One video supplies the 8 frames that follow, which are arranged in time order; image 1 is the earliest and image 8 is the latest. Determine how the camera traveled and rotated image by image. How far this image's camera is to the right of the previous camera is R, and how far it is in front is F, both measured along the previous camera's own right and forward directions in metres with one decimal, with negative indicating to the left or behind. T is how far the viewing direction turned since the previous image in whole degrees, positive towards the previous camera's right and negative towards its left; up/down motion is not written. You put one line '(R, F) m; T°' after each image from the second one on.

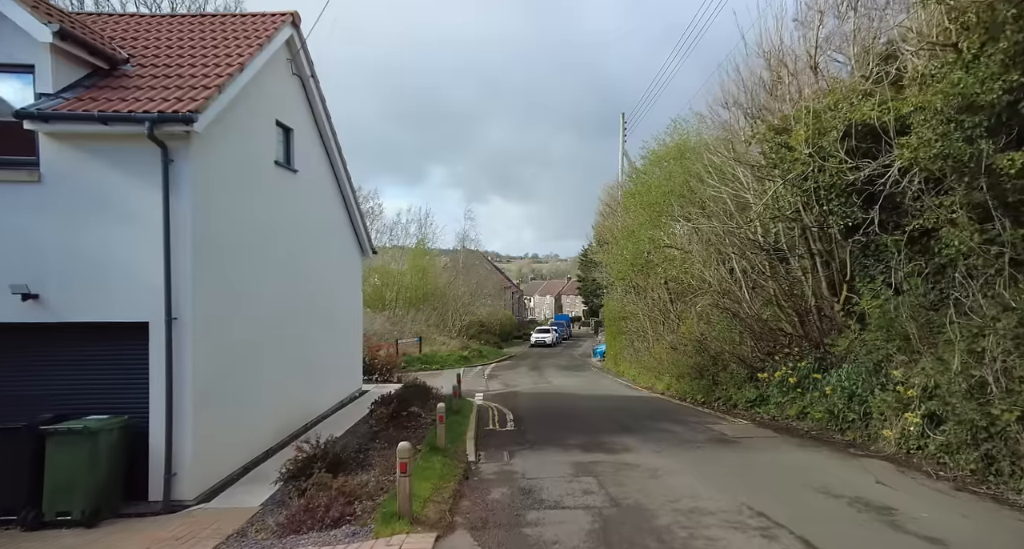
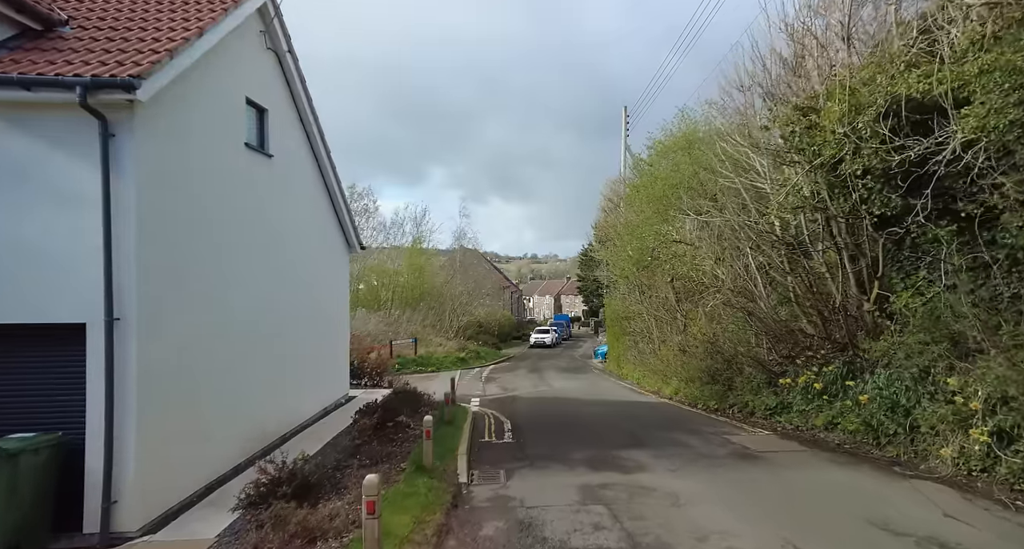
(0.0, +1.1) m; 0°
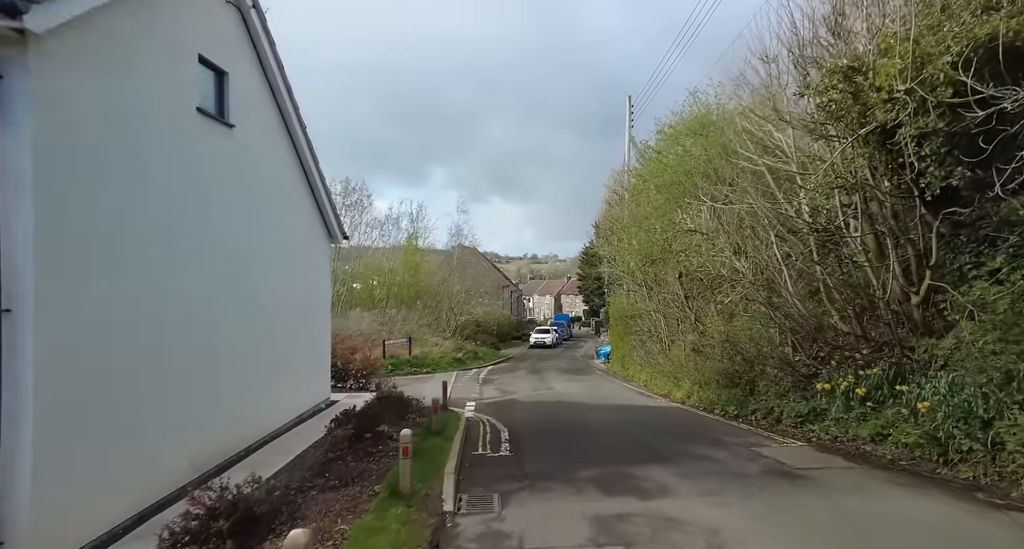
(0.0, +1.4) m; 0°
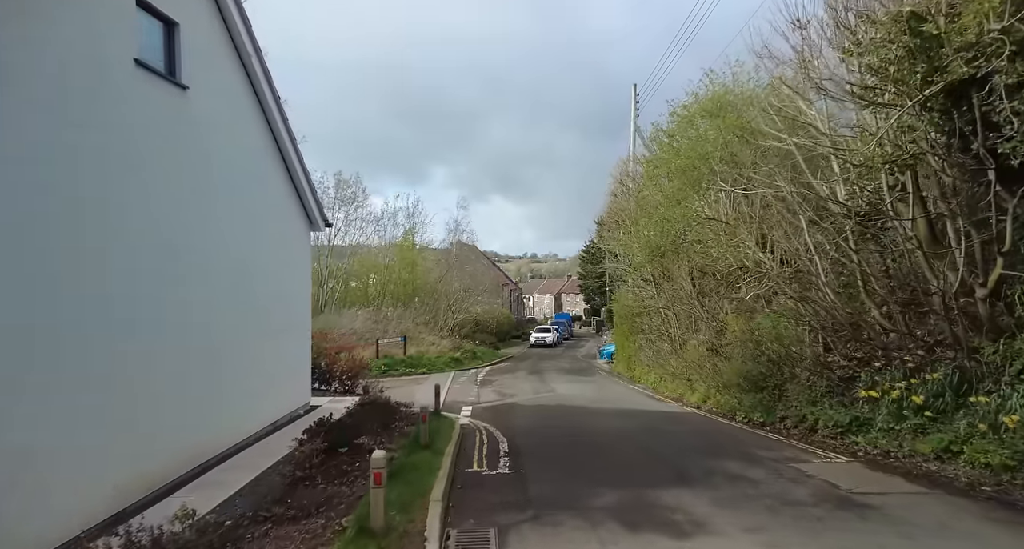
(0.0, +1.3) m; 0°
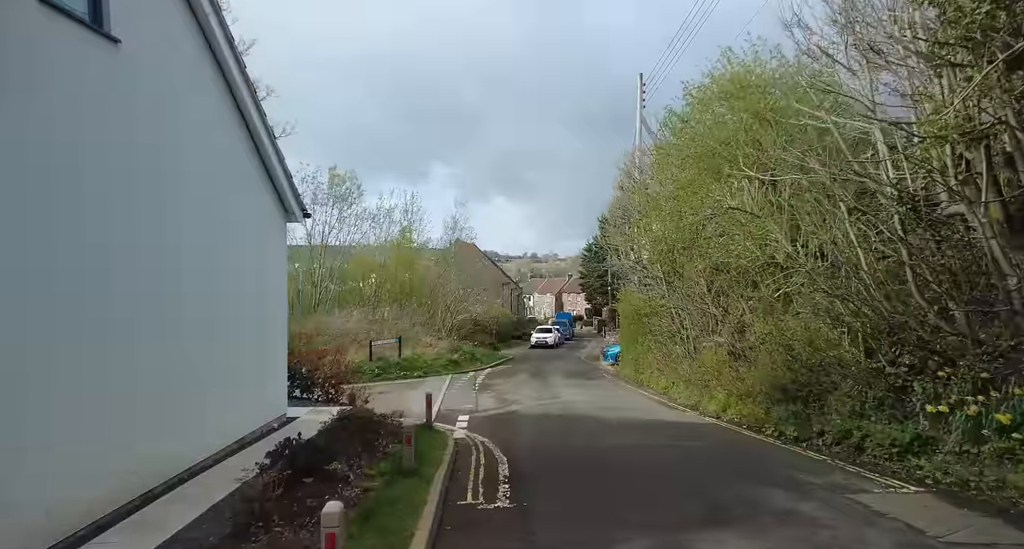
(0.0, +1.4) m; 0°
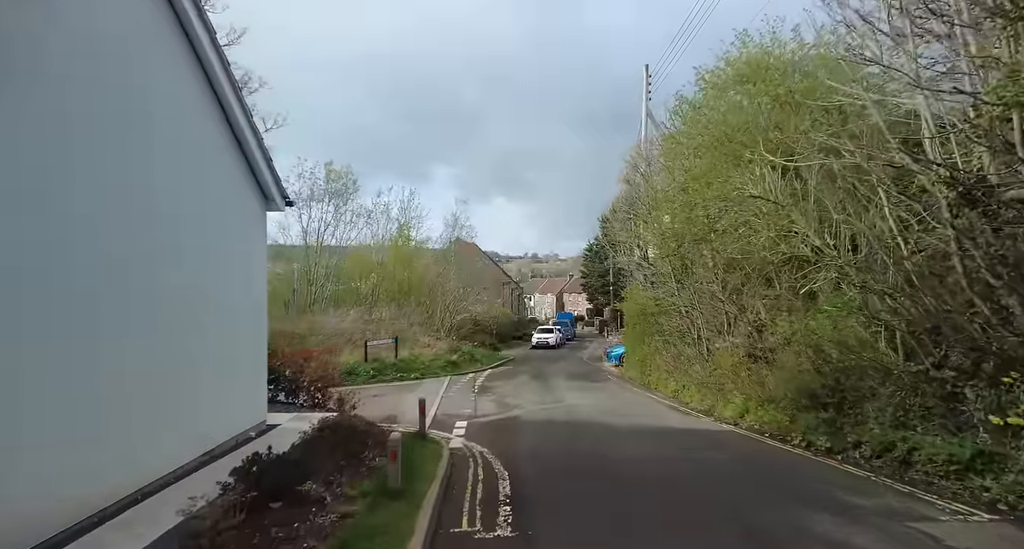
(0.0, +1.0) m; 0°
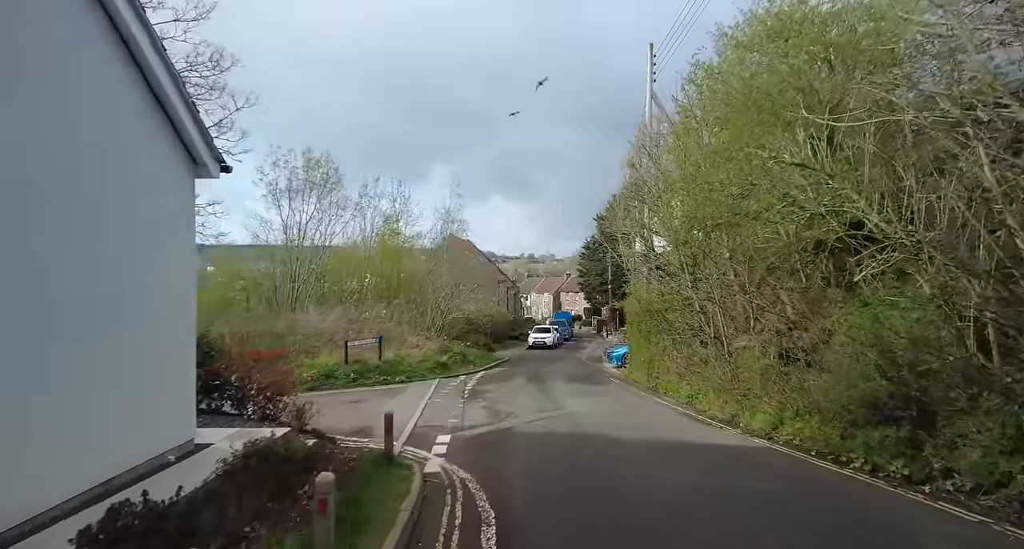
(+0.1, +2.0) m; 0°
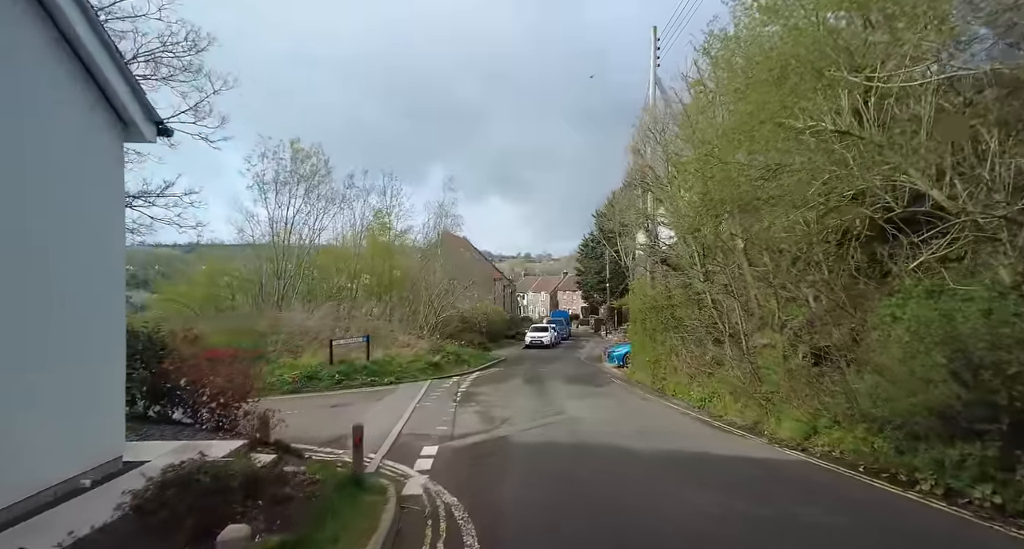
(0.0, +1.4) m; 0°
